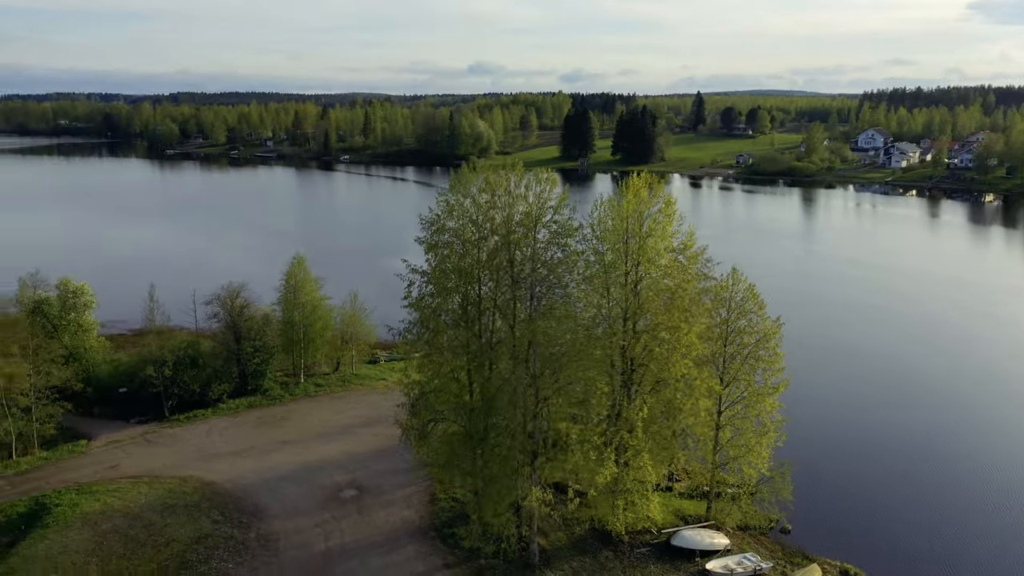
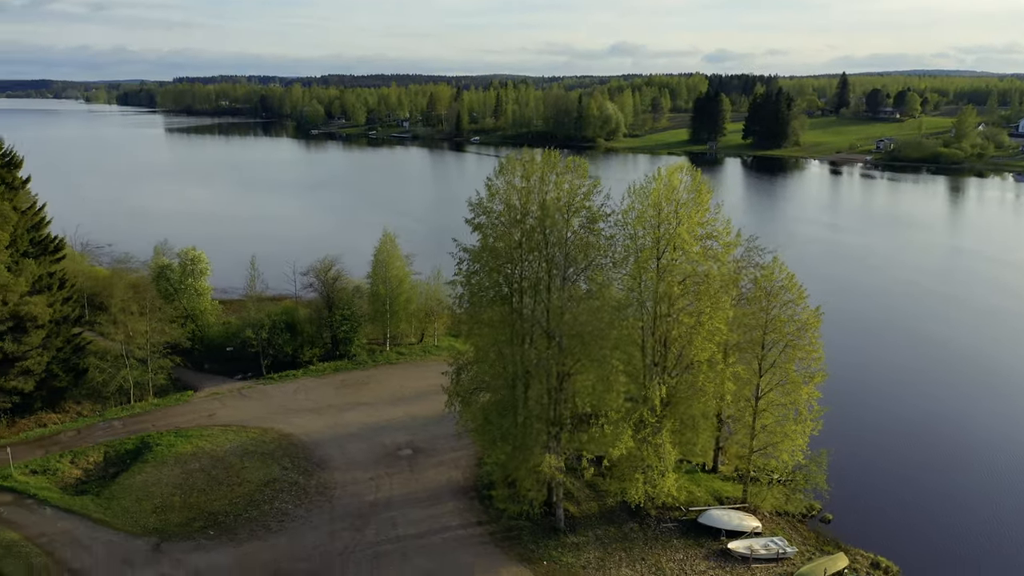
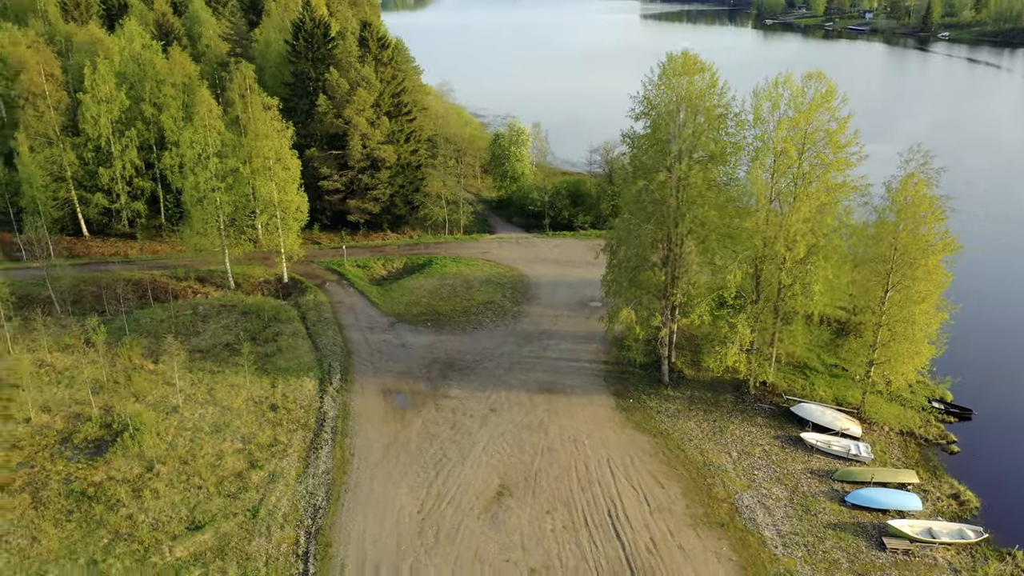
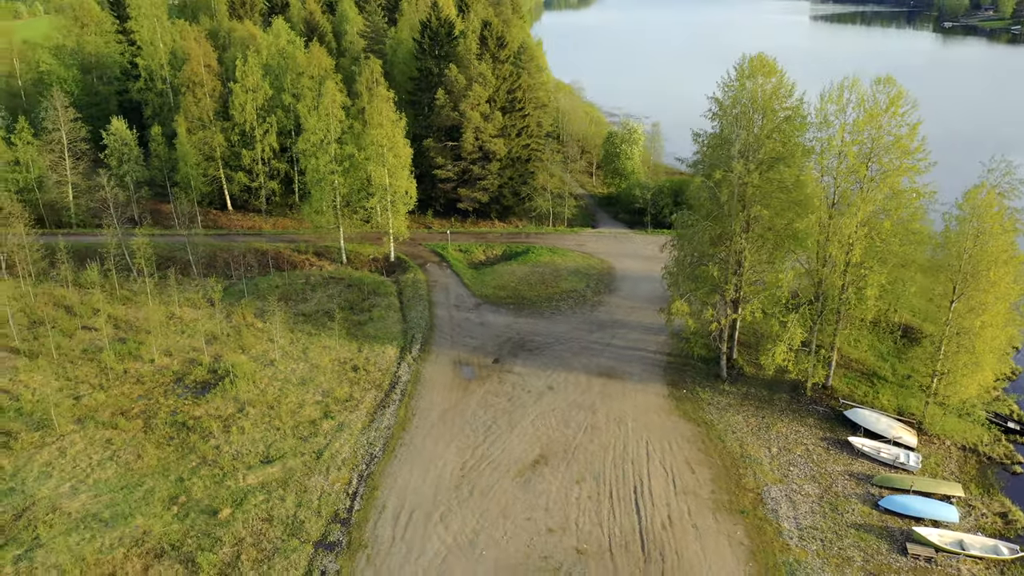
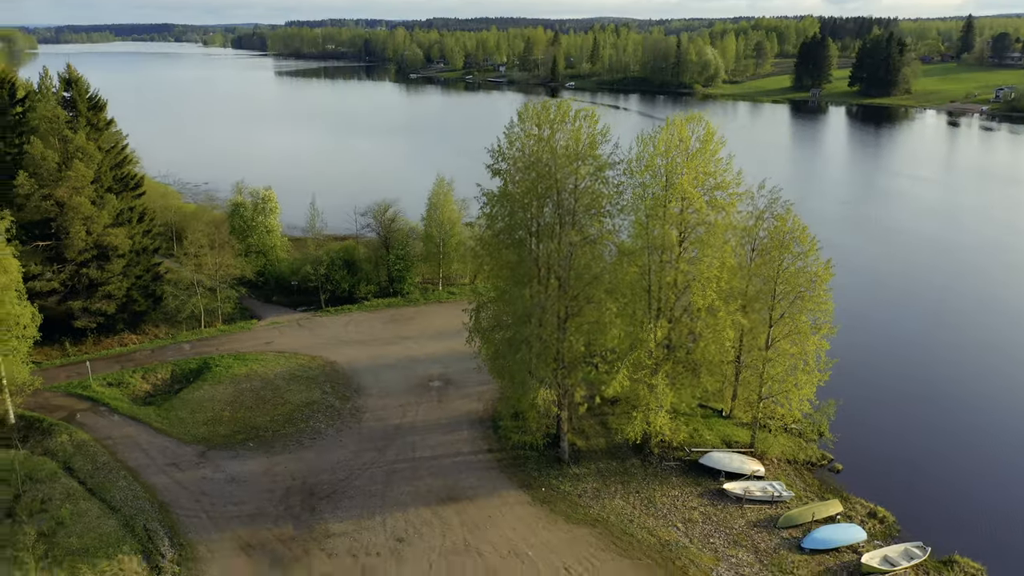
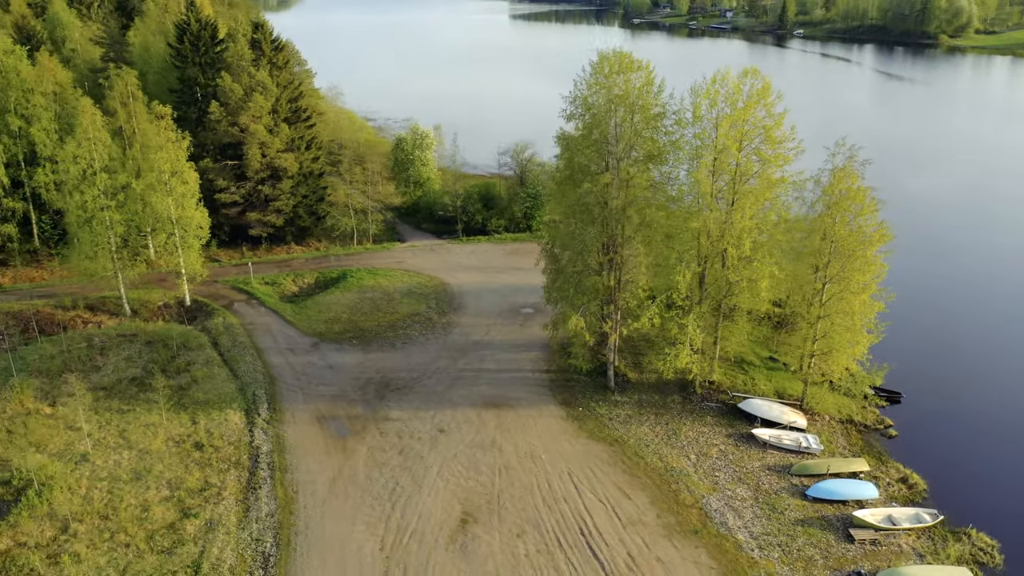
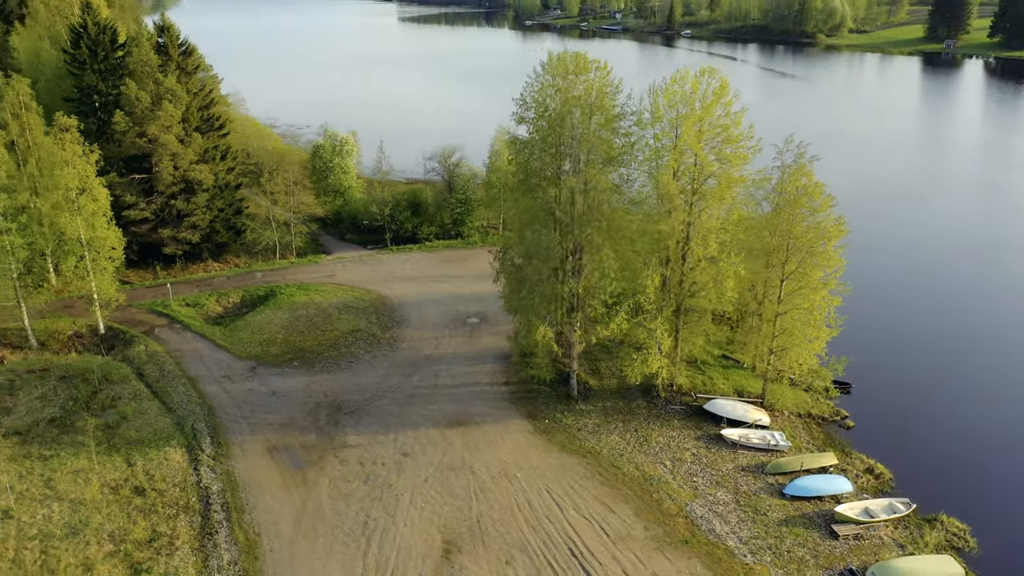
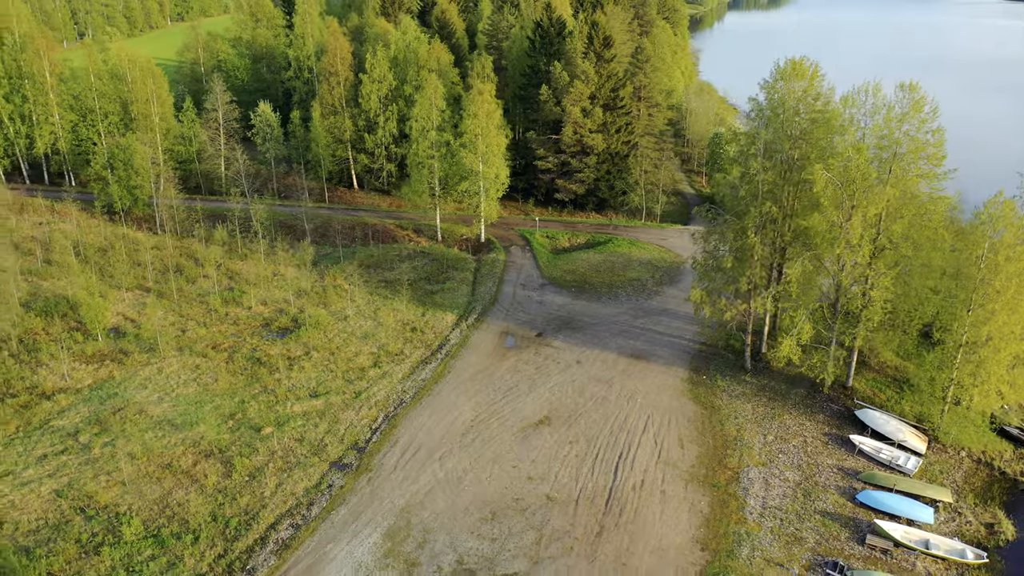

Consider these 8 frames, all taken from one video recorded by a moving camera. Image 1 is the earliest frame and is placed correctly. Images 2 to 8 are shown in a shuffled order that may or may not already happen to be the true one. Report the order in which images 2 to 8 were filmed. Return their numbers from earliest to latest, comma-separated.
2, 5, 7, 6, 3, 4, 8
